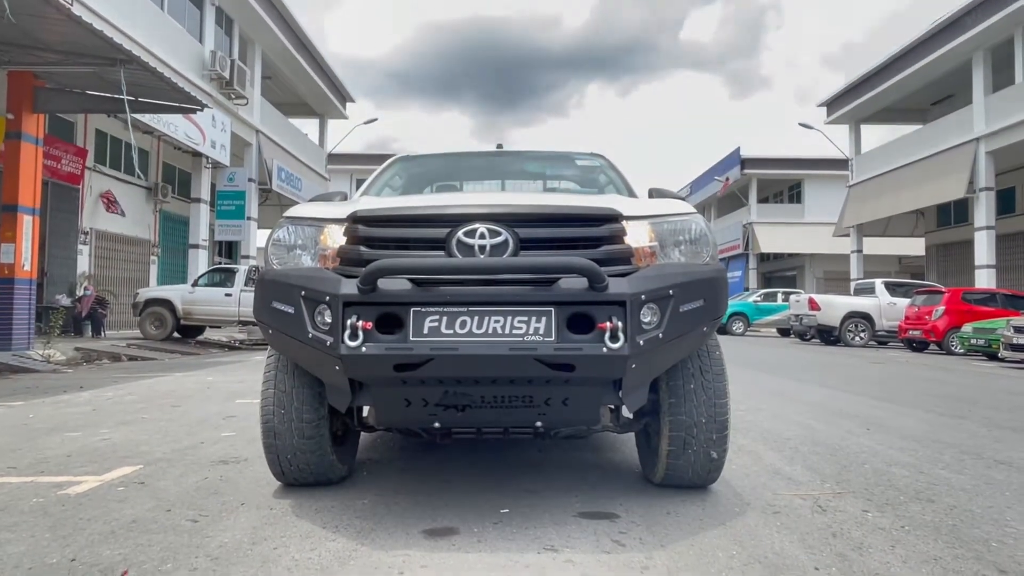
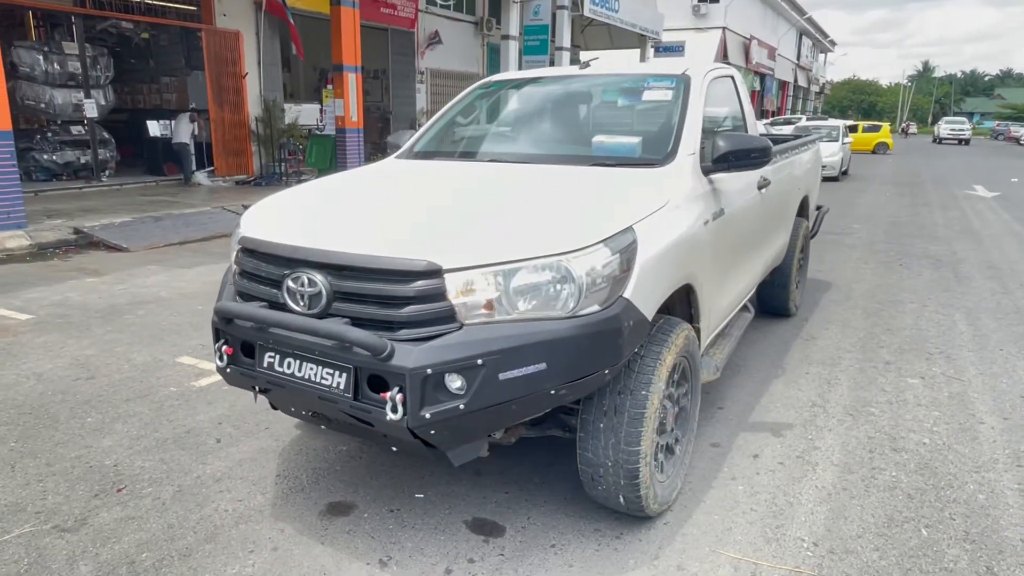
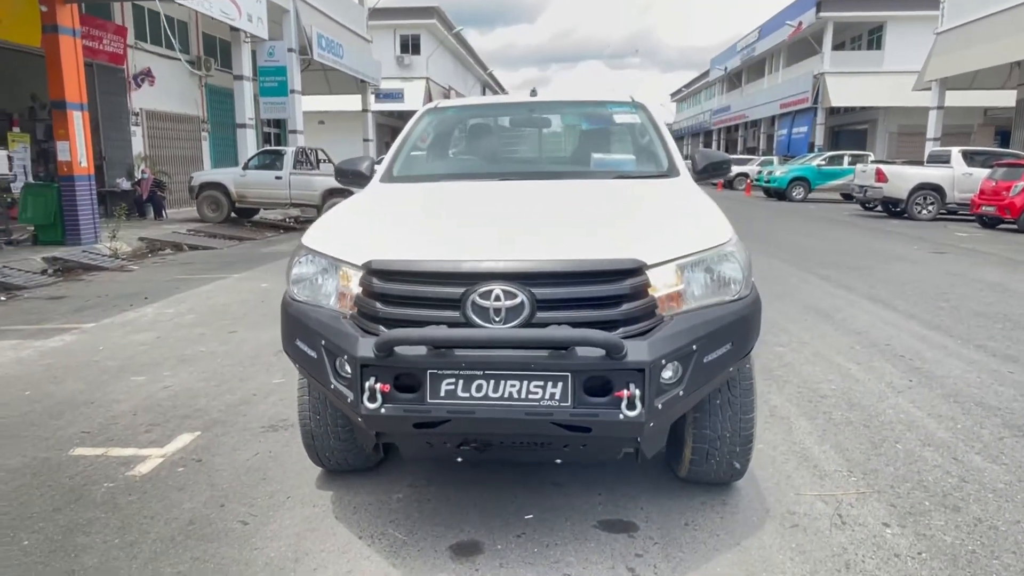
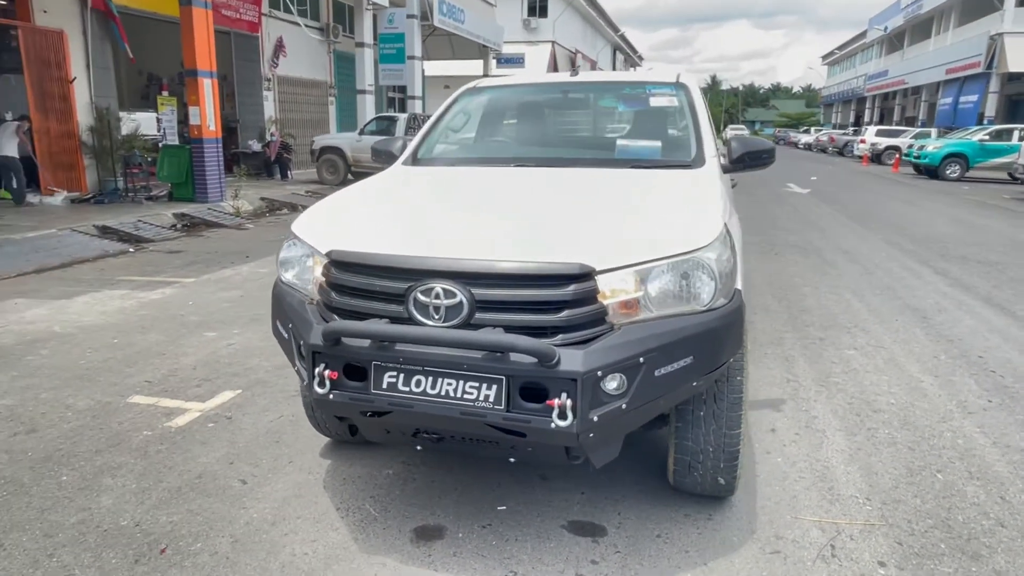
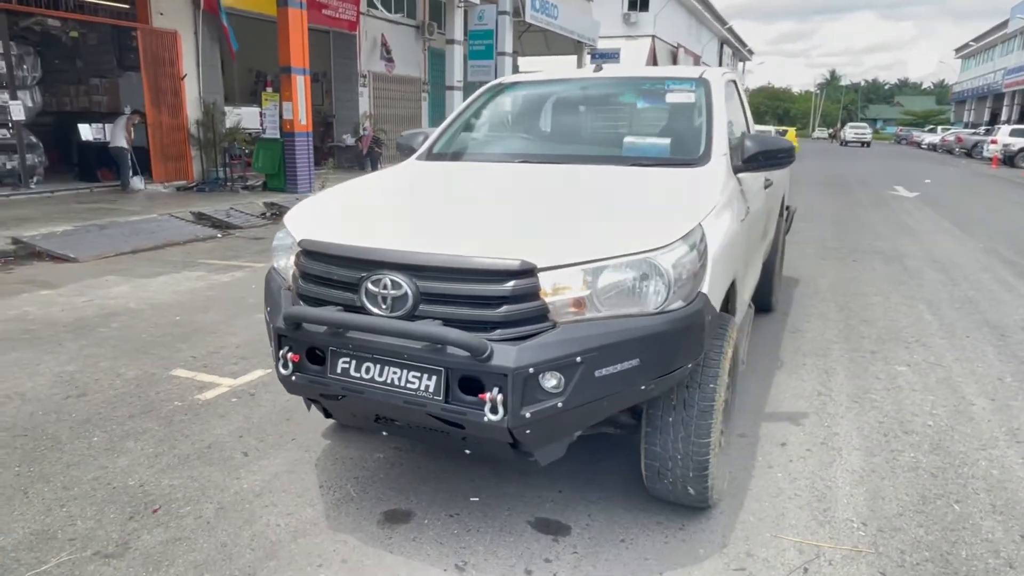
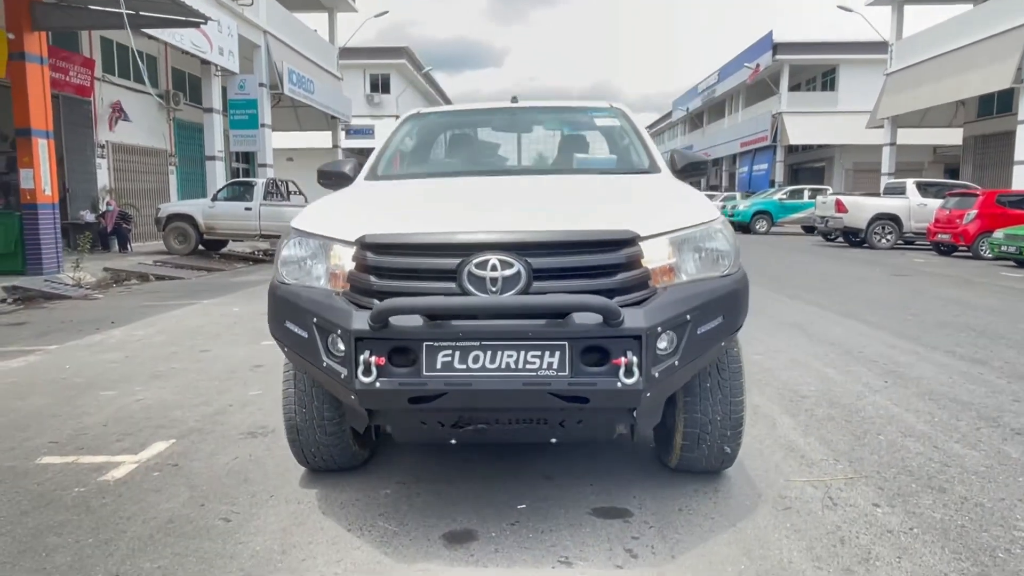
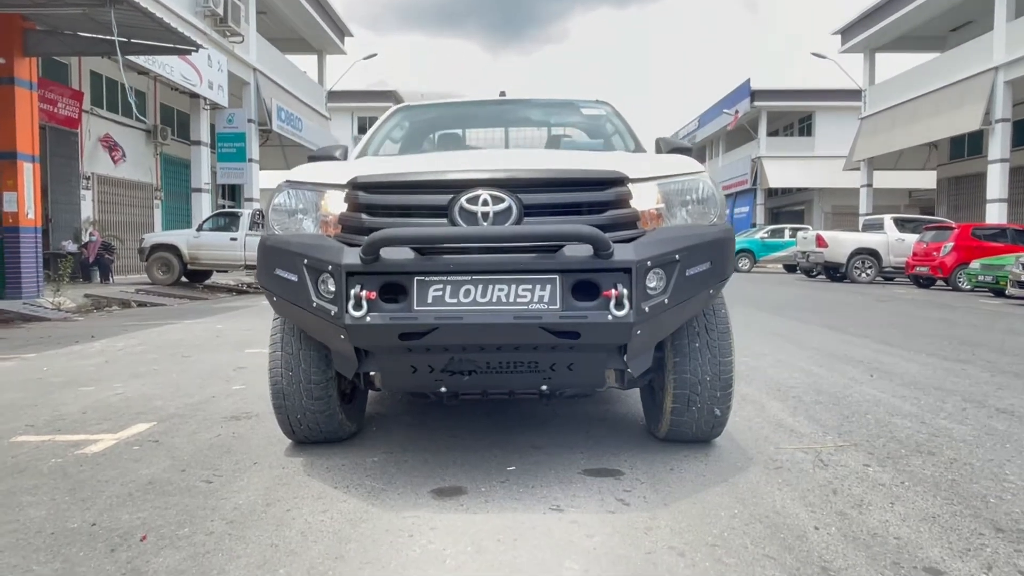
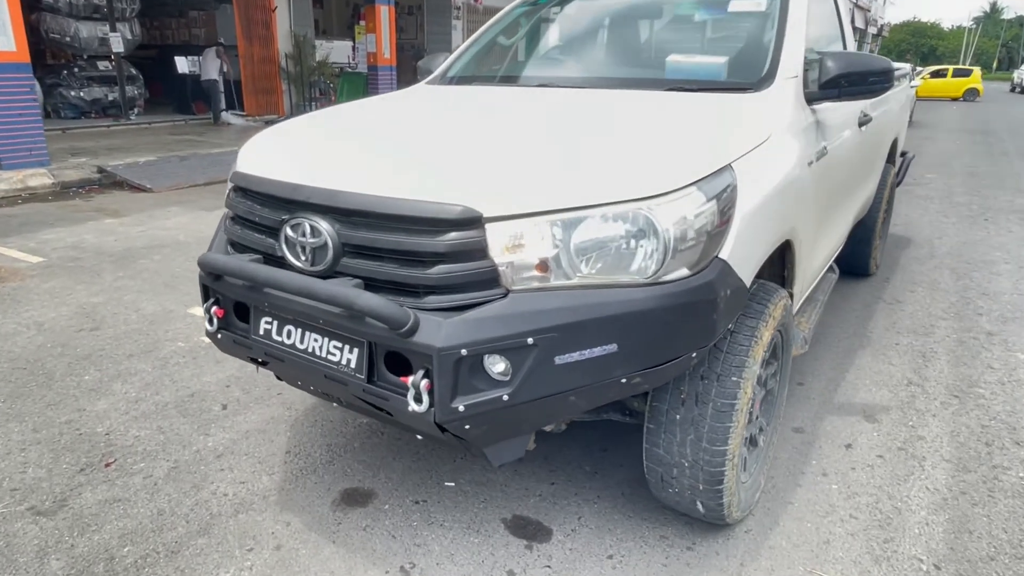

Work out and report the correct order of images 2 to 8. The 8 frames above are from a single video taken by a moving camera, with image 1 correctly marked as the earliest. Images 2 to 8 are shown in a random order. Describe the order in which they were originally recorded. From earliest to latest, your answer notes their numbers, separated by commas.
7, 6, 3, 4, 5, 2, 8
